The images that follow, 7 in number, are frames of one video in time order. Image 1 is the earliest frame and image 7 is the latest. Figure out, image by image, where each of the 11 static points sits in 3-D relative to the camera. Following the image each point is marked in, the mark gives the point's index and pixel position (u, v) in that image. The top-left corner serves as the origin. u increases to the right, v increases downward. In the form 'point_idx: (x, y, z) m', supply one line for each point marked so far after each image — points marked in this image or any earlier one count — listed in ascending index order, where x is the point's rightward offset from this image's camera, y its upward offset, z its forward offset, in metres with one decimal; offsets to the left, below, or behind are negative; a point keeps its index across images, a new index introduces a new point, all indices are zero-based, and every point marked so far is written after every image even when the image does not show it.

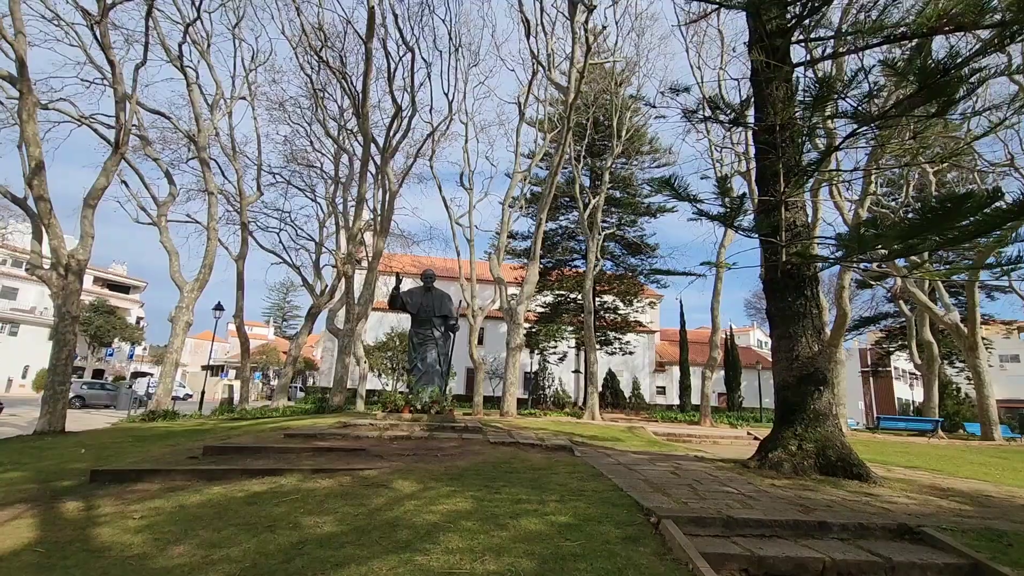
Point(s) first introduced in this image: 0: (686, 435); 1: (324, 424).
0: (+4.2, -3.5, +12.8) m
1: (-3.3, -2.4, +9.4) m
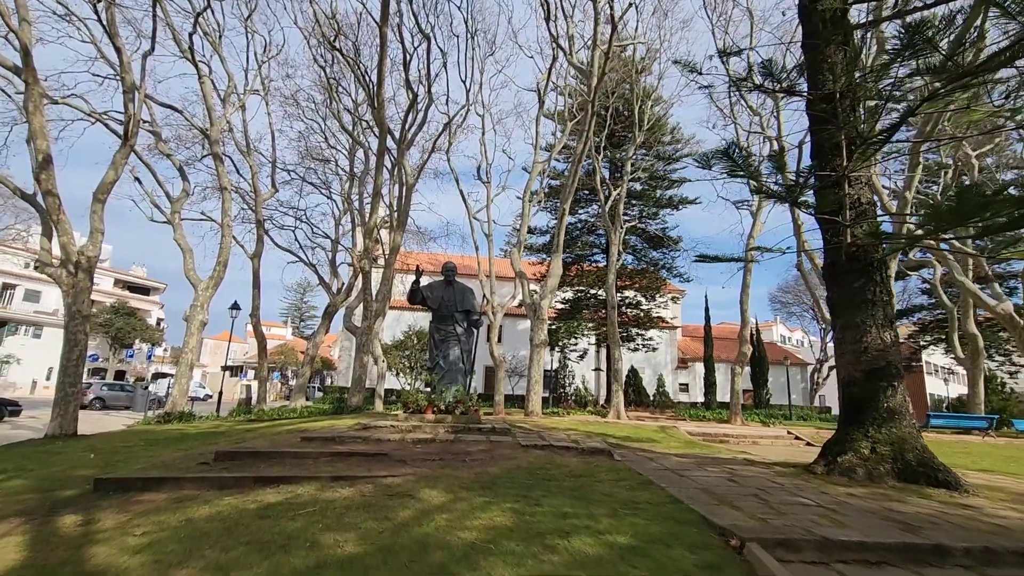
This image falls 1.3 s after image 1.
0: (+4.8, -3.3, +12.2) m
1: (-2.8, -2.3, +8.9) m
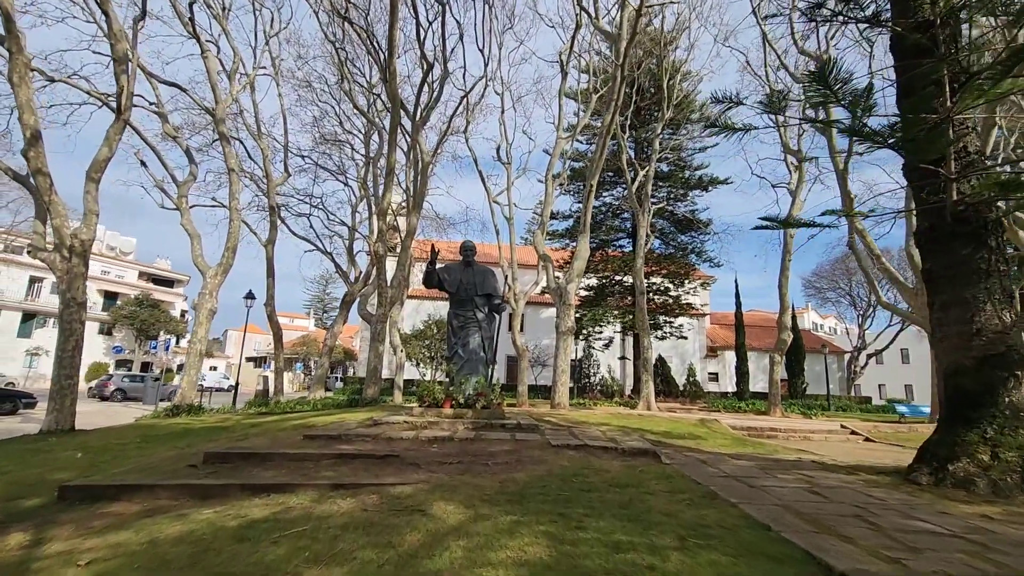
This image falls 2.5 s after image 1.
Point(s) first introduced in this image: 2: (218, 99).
0: (+5.3, -2.9, +11.1) m
1: (-2.4, -2.0, +8.1) m
2: (-7.5, +4.8, +13.7) m
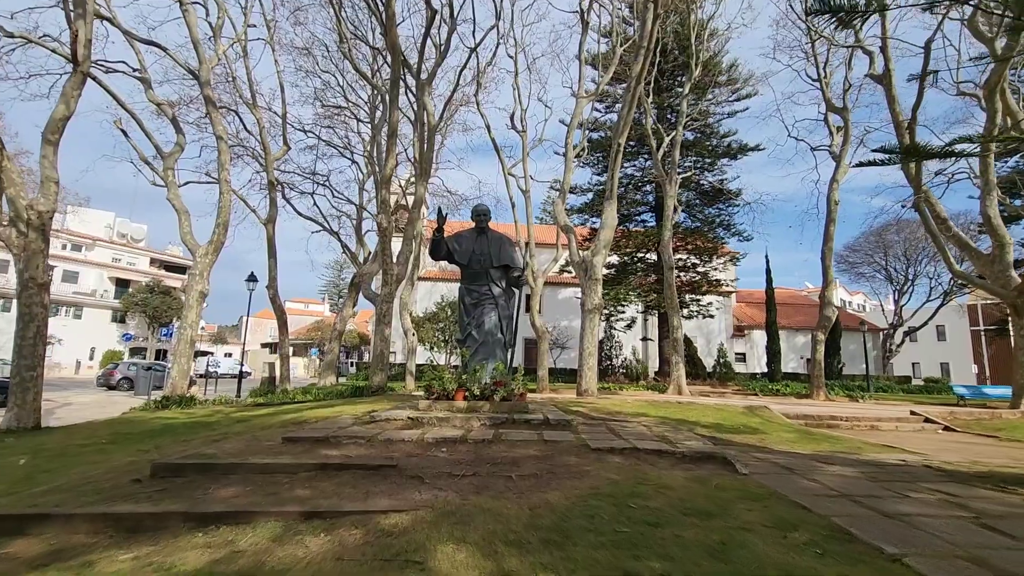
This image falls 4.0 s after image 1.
0: (+5.7, -2.4, +9.7) m
1: (-2.1, -1.6, +6.9) m
2: (-7.1, +5.3, +12.5) m
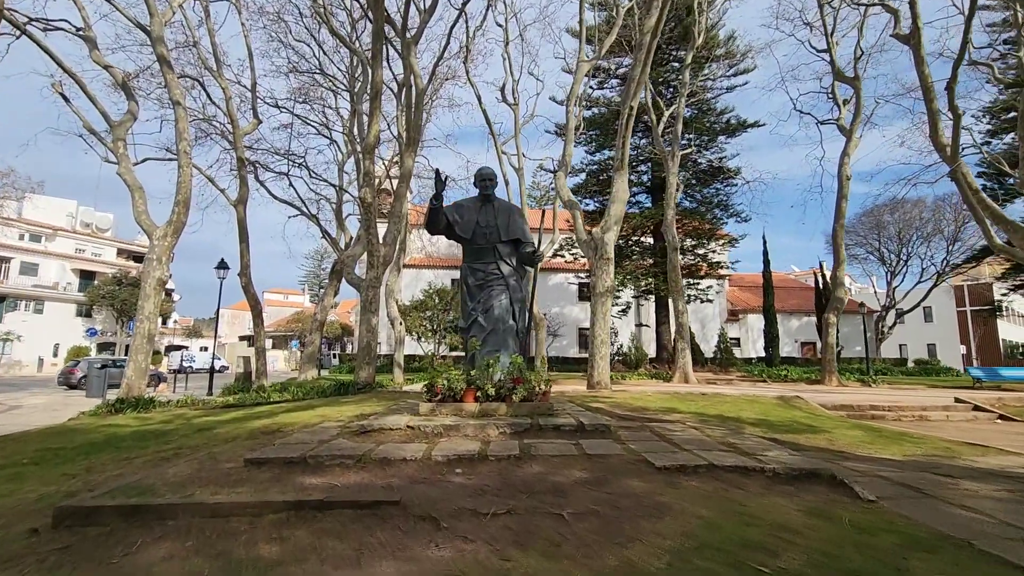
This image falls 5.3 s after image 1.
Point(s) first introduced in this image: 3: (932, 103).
0: (+5.8, -2.0, +8.8) m
1: (-1.9, -1.4, +5.7) m
2: (-7.2, +5.5, +10.9) m
3: (+9.1, +4.0, +11.8) m
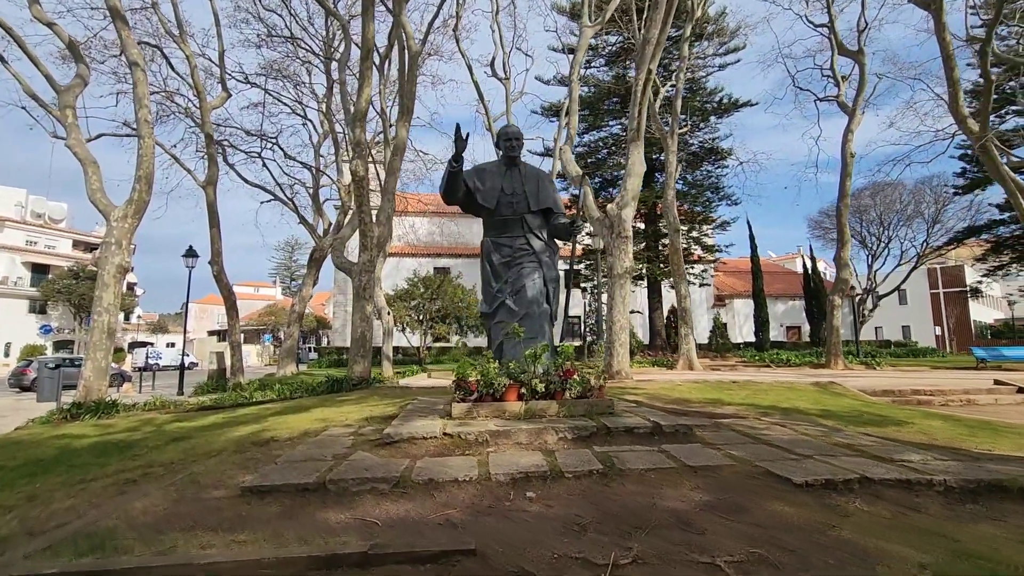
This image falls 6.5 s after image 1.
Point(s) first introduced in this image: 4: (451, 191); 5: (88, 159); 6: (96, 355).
0: (+6.1, -1.6, +8.2) m
1: (-1.5, -1.2, +4.7) m
2: (-7.1, +5.7, +9.5) m
3: (+9.1, +4.5, +11.2) m
4: (-0.6, +1.0, +5.4) m
5: (-7.4, +2.3, +9.4) m
6: (-6.9, -1.1, +9.0) m
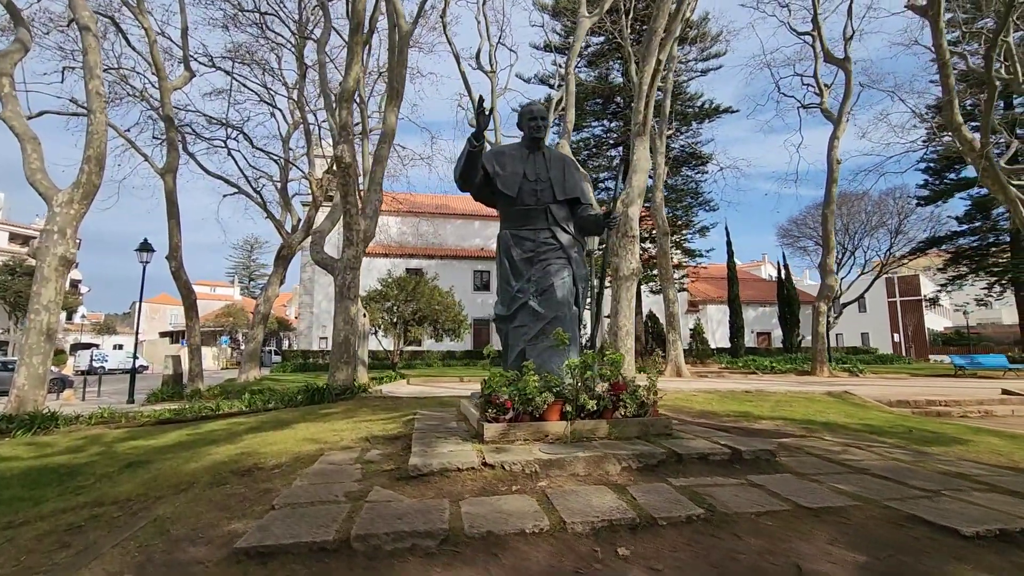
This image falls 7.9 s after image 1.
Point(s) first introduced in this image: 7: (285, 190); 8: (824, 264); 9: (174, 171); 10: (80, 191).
0: (+6.1, -1.7, +7.9) m
1: (-1.2, -1.2, +3.9) m
2: (-7.1, +5.8, +8.4) m
3: (+9.0, +4.3, +11.2) m
4: (-0.4, +1.0, +4.7) m
5: (-7.4, +2.3, +8.3) m
6: (-6.9, -1.0, +7.8) m
7: (-8.0, +3.4, +19.0) m
8: (+9.0, +0.7, +15.5) m
9: (-8.0, +2.8, +12.7) m
10: (-6.6, +1.5, +8.2) m
